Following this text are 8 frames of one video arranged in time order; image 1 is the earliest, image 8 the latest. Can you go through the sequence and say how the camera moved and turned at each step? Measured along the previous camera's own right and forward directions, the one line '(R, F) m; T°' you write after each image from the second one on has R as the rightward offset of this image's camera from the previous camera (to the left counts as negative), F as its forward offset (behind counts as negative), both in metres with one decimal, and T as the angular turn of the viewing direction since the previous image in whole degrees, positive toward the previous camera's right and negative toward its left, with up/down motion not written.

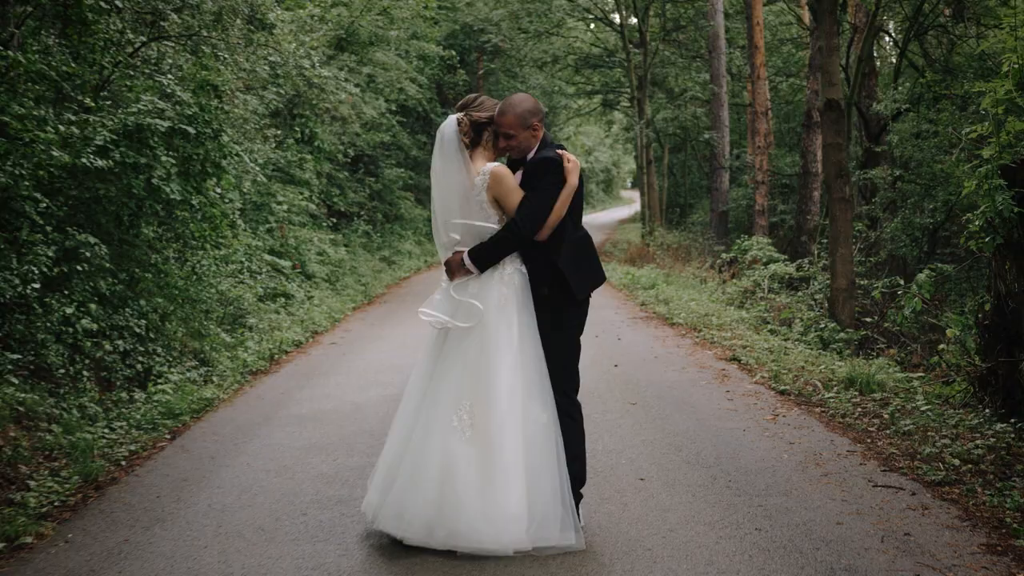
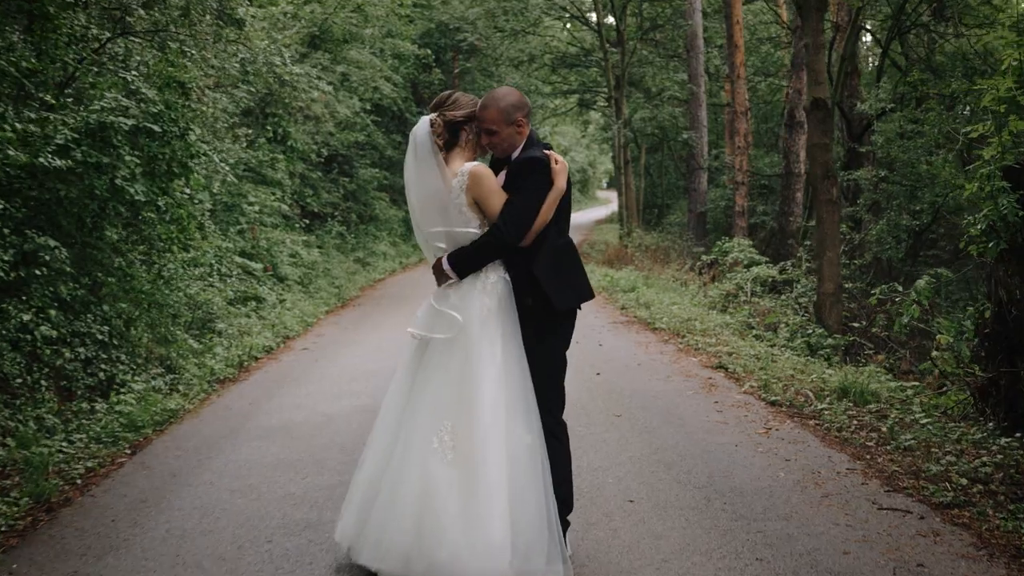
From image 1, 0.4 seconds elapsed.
(0.0, +0.3) m; +2°
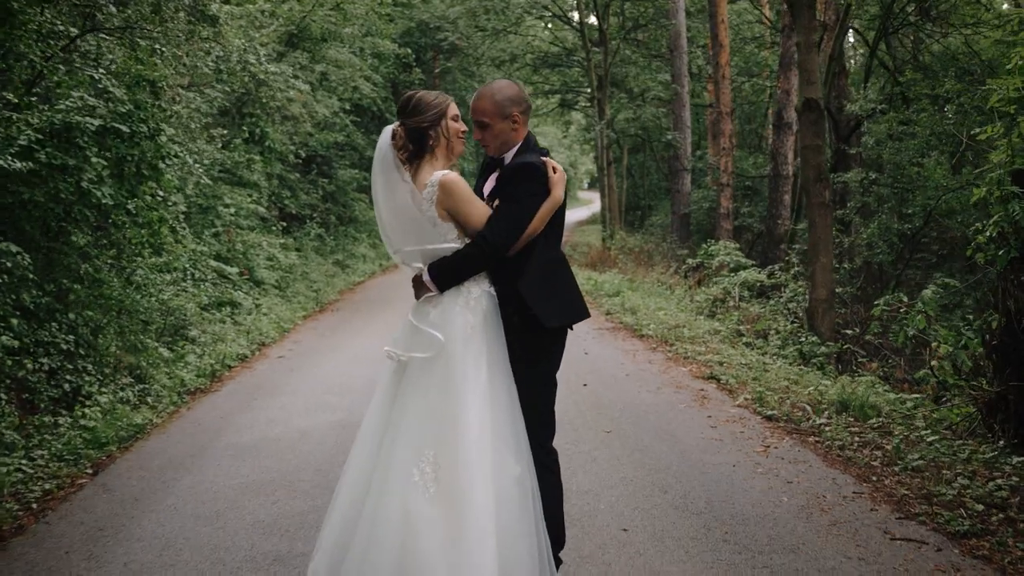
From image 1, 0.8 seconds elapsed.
(0.0, +0.3) m; +1°
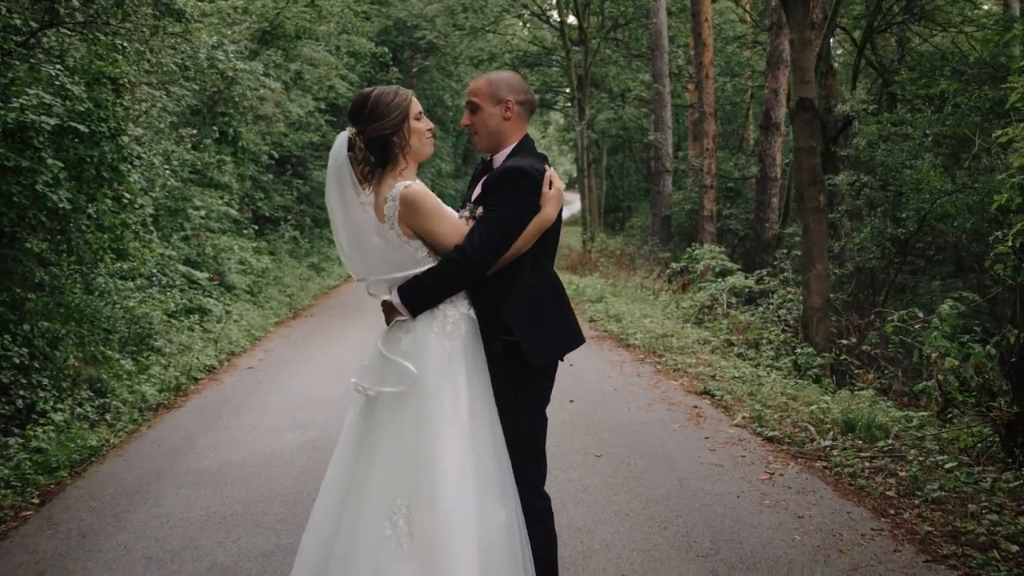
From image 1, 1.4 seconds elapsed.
(0.0, +0.4) m; +2°
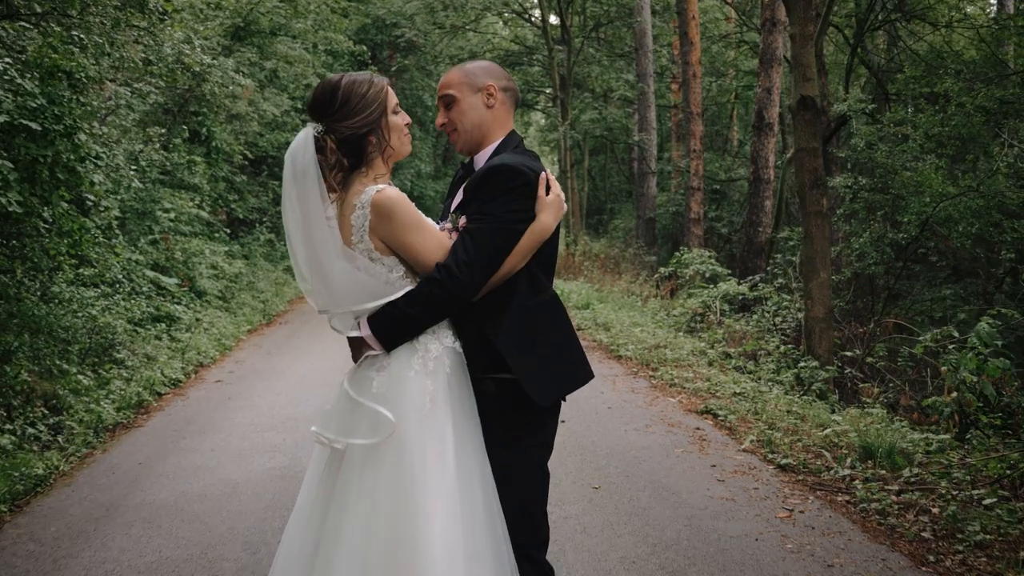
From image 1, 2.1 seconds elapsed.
(-0.1, +0.5) m; +1°
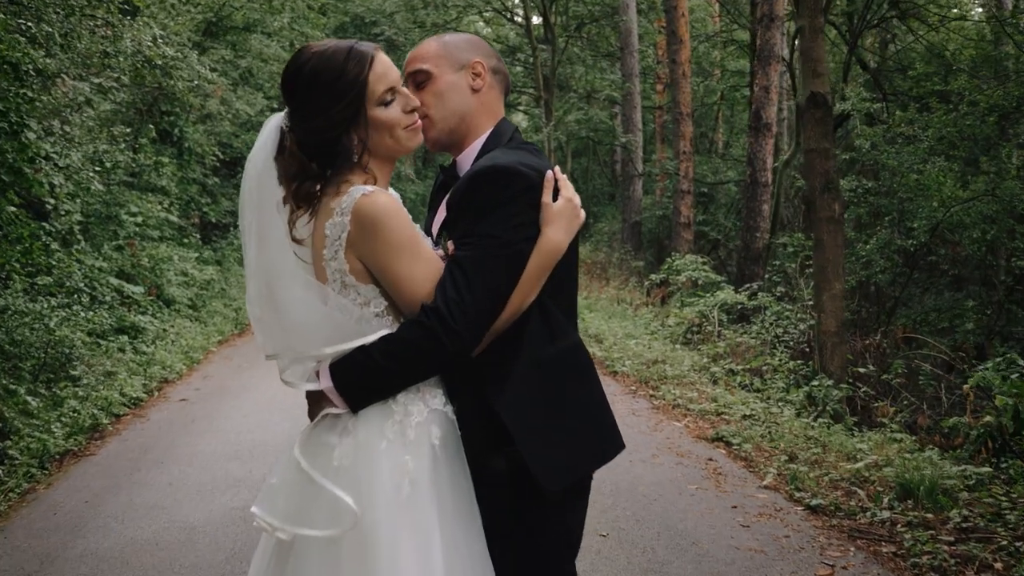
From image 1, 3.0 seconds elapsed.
(-0.1, +0.6) m; +1°
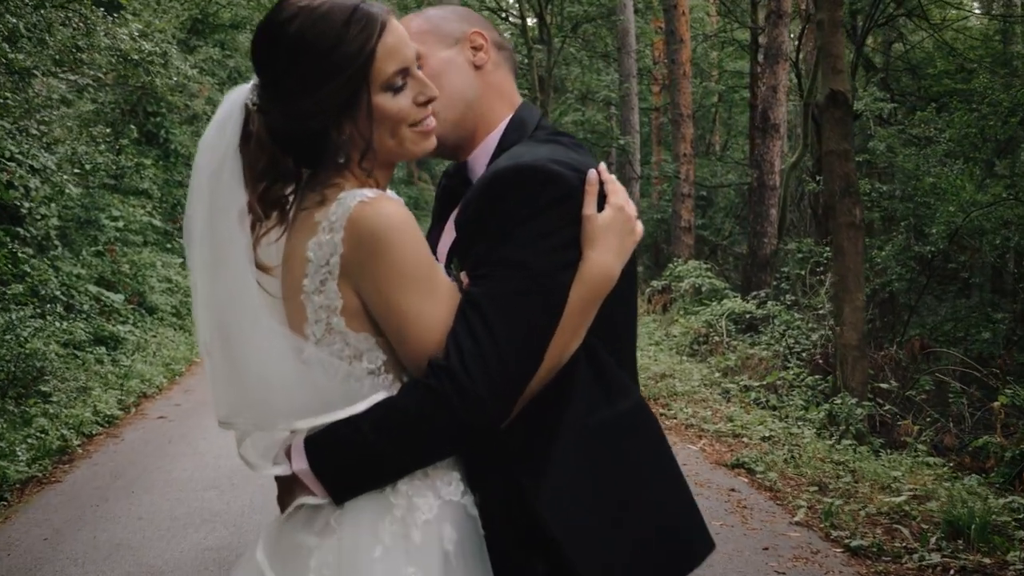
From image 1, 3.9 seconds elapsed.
(-0.1, +0.5) m; +1°
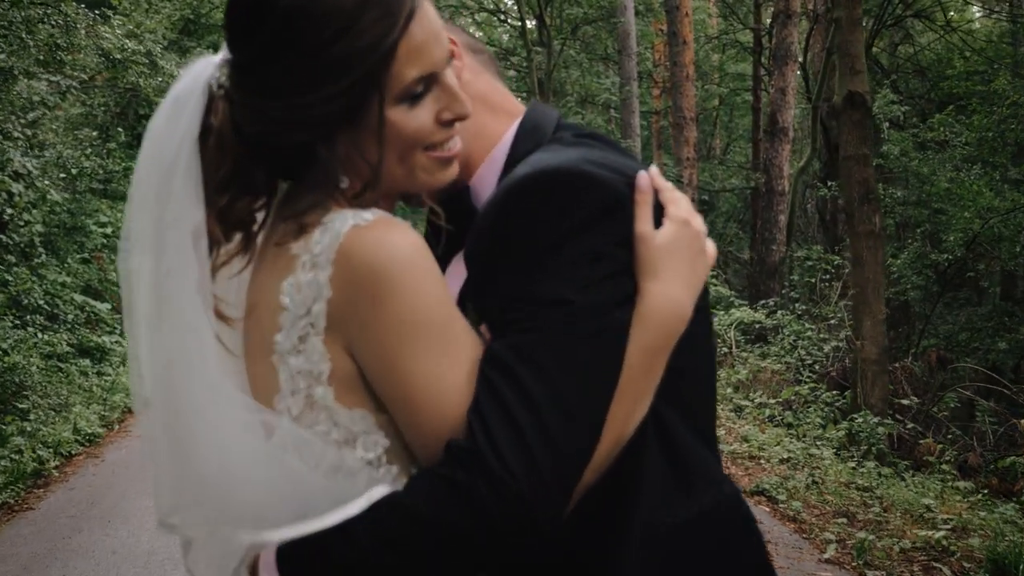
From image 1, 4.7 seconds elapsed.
(0.0, +0.4) m; 0°
